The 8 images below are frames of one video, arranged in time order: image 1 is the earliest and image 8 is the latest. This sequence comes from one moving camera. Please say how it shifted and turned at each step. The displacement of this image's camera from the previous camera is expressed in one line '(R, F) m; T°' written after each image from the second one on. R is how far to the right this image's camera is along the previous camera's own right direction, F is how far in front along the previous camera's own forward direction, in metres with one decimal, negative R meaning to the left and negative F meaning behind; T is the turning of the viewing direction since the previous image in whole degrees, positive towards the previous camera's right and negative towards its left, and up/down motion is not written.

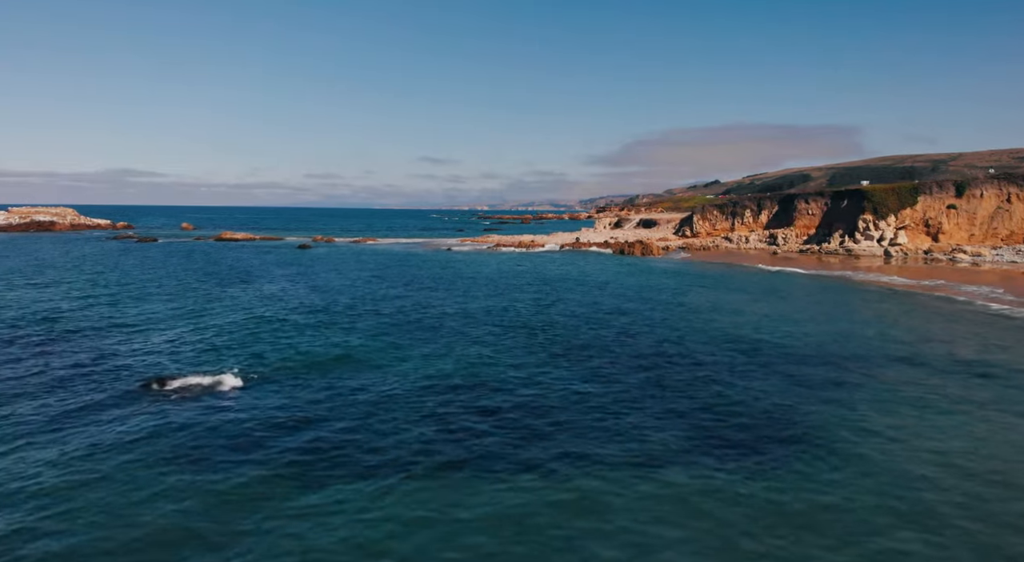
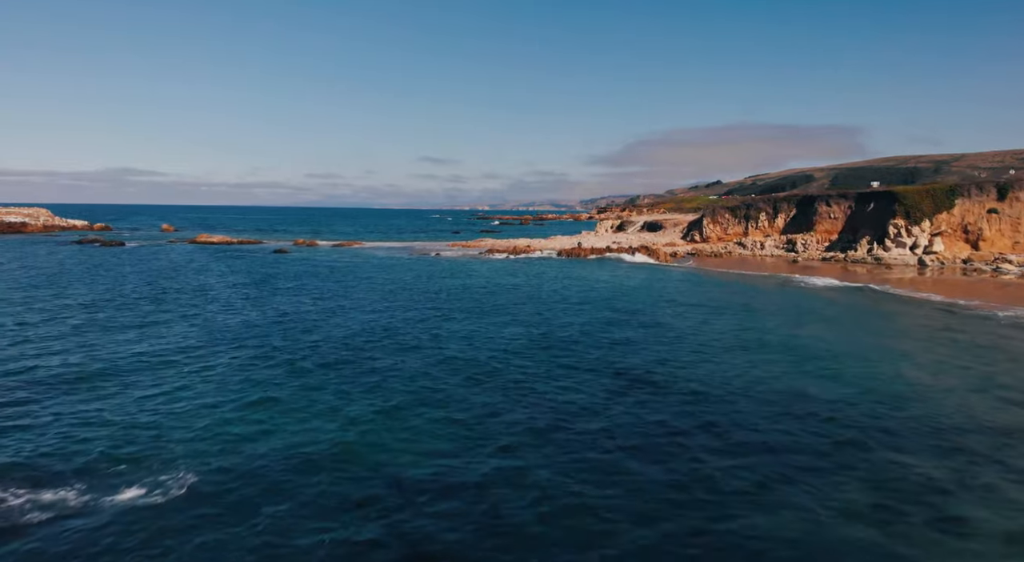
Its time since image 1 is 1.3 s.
(+0.6, +5.8) m; 0°
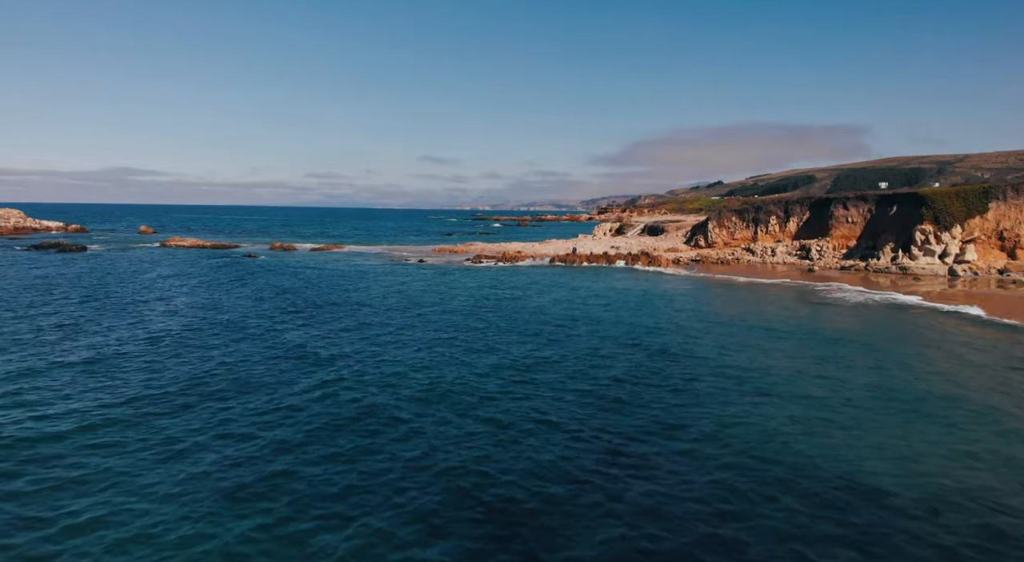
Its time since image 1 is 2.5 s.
(+1.1, +5.2) m; 0°
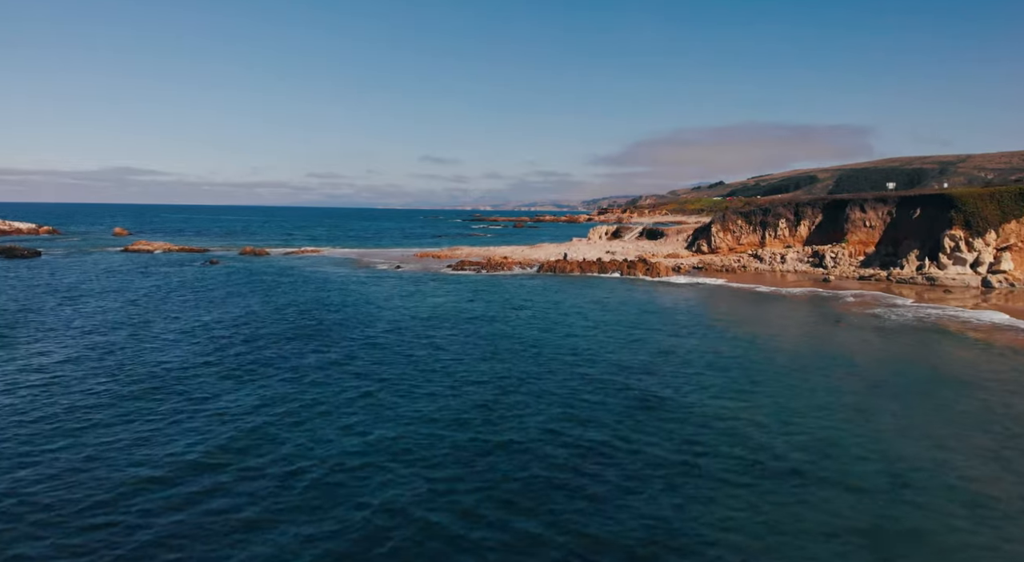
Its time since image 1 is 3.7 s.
(+1.4, +5.2) m; 0°
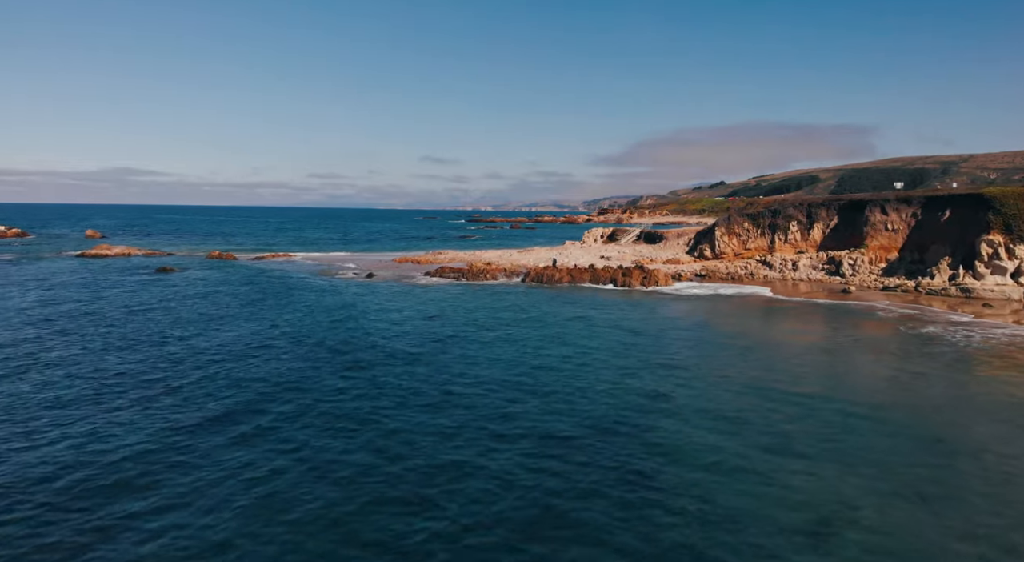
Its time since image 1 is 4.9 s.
(+1.4, +5.3) m; 0°
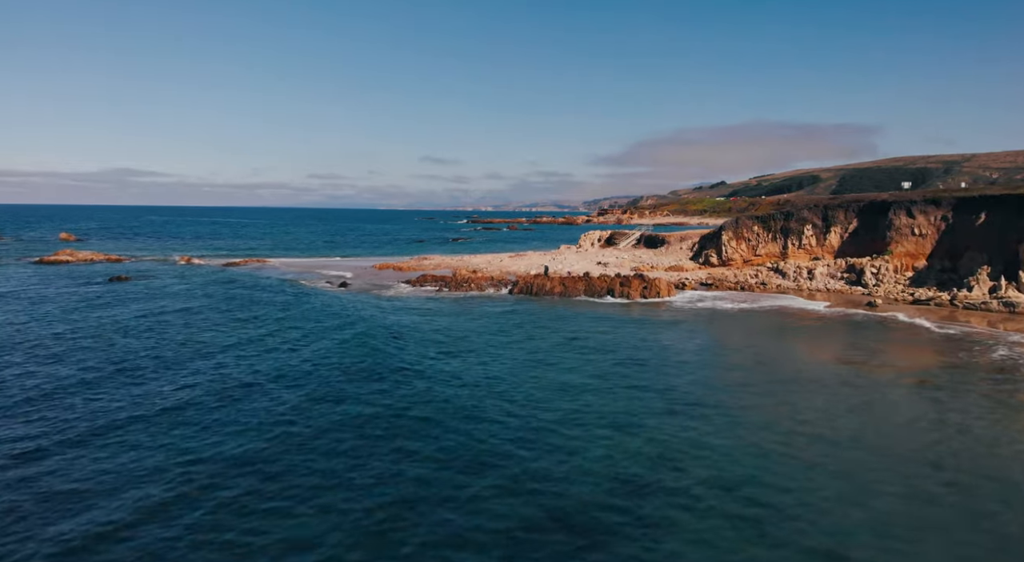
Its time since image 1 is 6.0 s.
(+1.0, +4.6) m; 0°
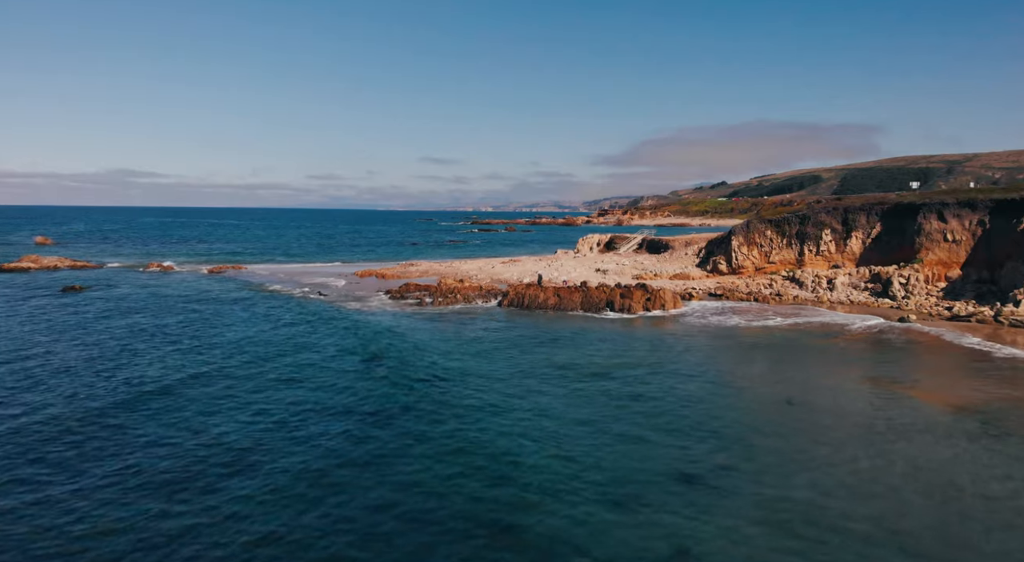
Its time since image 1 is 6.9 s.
(+0.7, +4.1) m; 0°
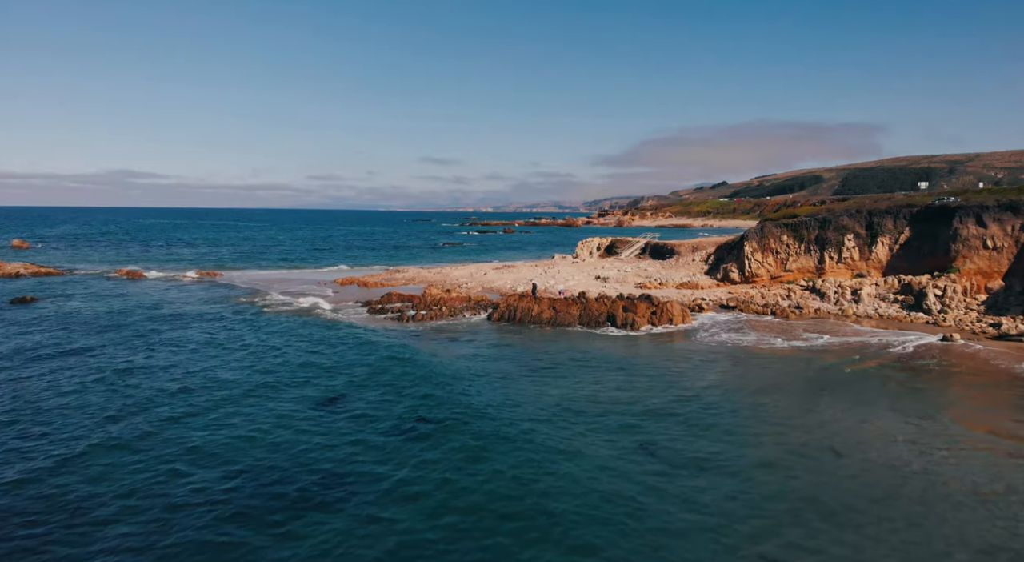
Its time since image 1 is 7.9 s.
(+0.5, +3.9) m; 0°
